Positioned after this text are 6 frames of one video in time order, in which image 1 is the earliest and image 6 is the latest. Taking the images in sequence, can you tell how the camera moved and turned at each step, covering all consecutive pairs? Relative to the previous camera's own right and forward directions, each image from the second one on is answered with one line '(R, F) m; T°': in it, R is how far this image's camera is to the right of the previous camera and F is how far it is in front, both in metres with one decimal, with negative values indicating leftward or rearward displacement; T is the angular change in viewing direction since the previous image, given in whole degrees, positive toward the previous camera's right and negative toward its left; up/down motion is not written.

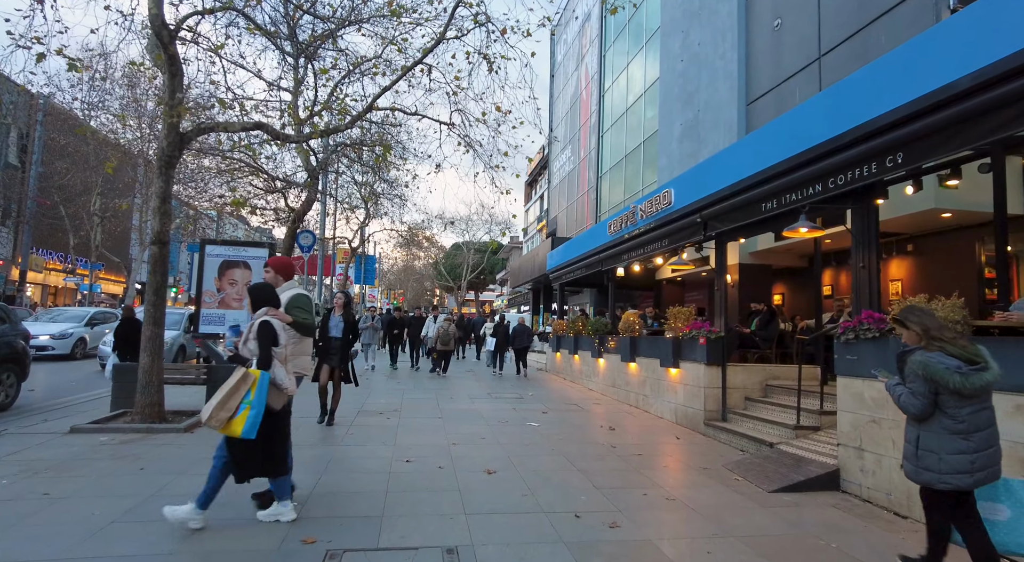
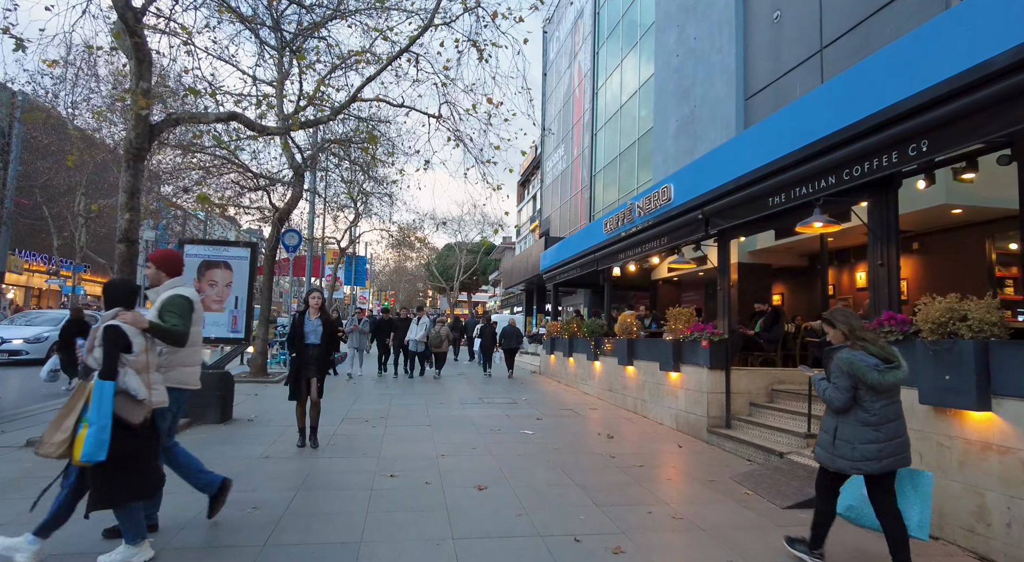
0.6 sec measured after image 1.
(0.0, +0.4) m; +1°
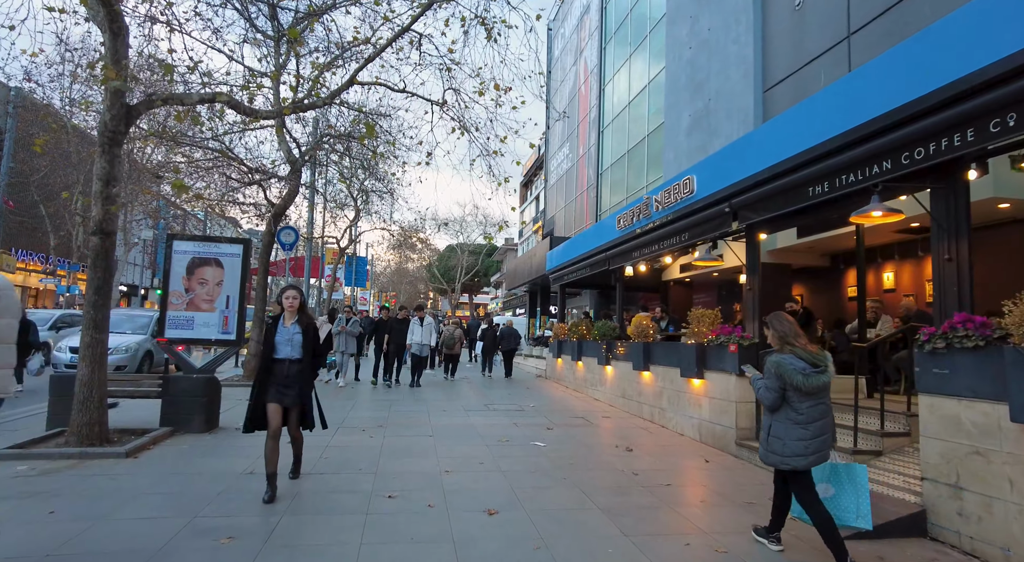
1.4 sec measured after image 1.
(-0.1, +0.6) m; 0°
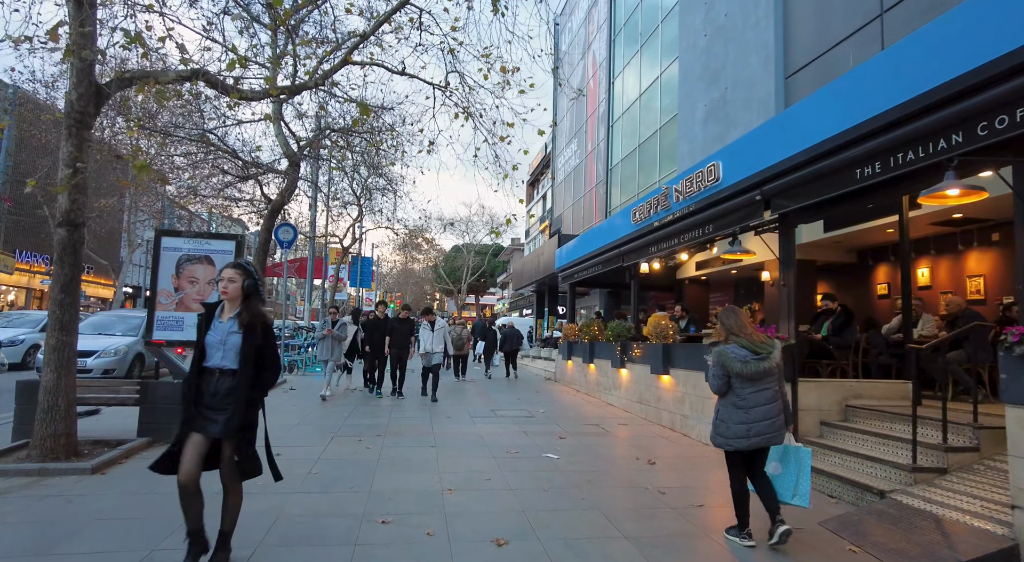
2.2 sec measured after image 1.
(0.0, +0.6) m; -1°
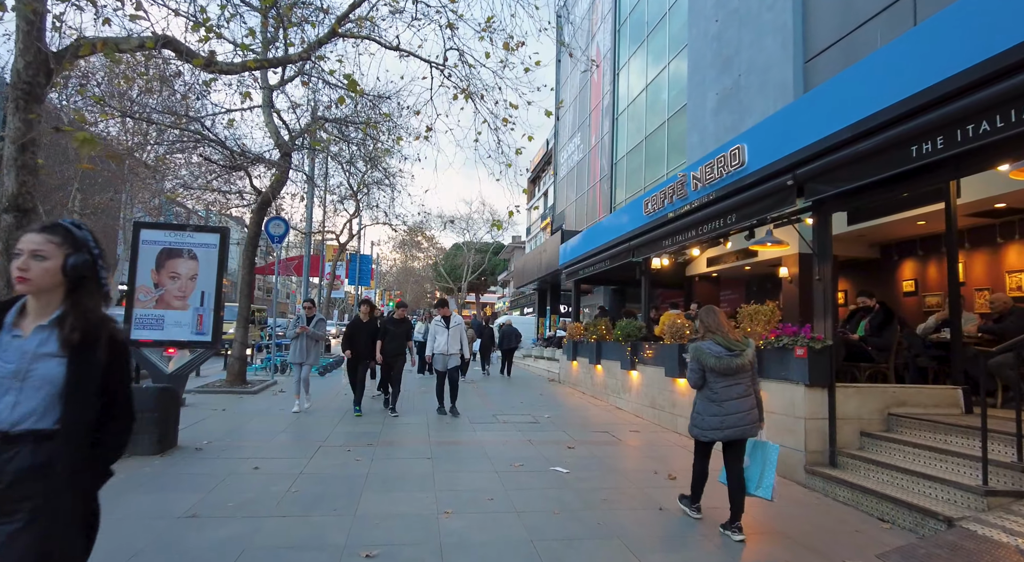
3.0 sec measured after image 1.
(0.0, +0.6) m; 0°
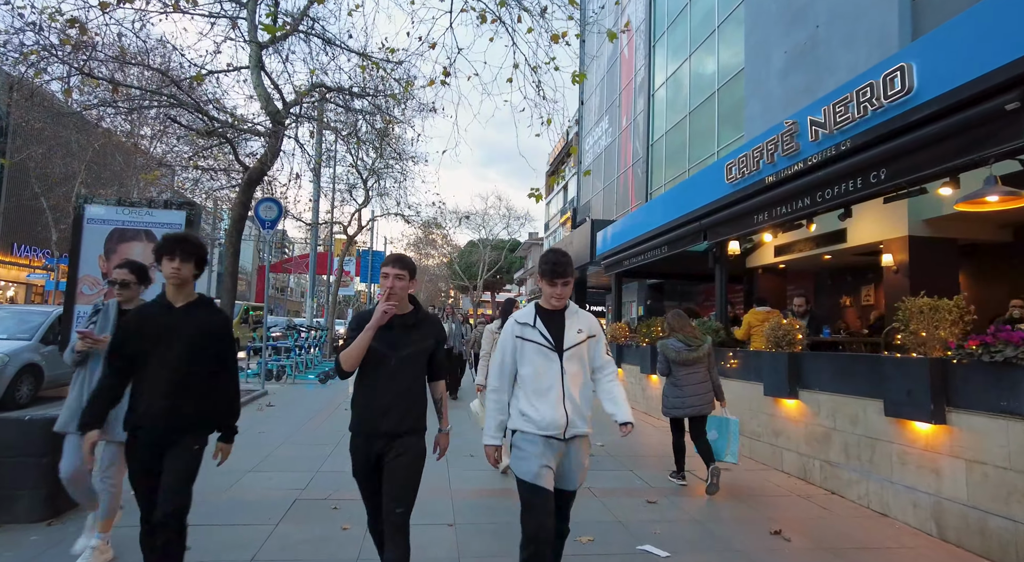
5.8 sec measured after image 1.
(-0.3, +2.0) m; -1°
